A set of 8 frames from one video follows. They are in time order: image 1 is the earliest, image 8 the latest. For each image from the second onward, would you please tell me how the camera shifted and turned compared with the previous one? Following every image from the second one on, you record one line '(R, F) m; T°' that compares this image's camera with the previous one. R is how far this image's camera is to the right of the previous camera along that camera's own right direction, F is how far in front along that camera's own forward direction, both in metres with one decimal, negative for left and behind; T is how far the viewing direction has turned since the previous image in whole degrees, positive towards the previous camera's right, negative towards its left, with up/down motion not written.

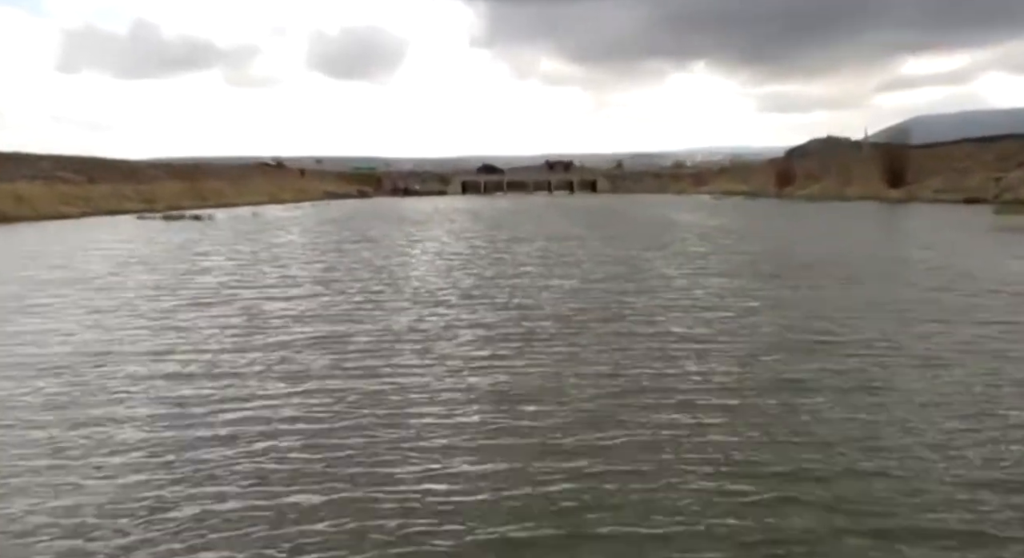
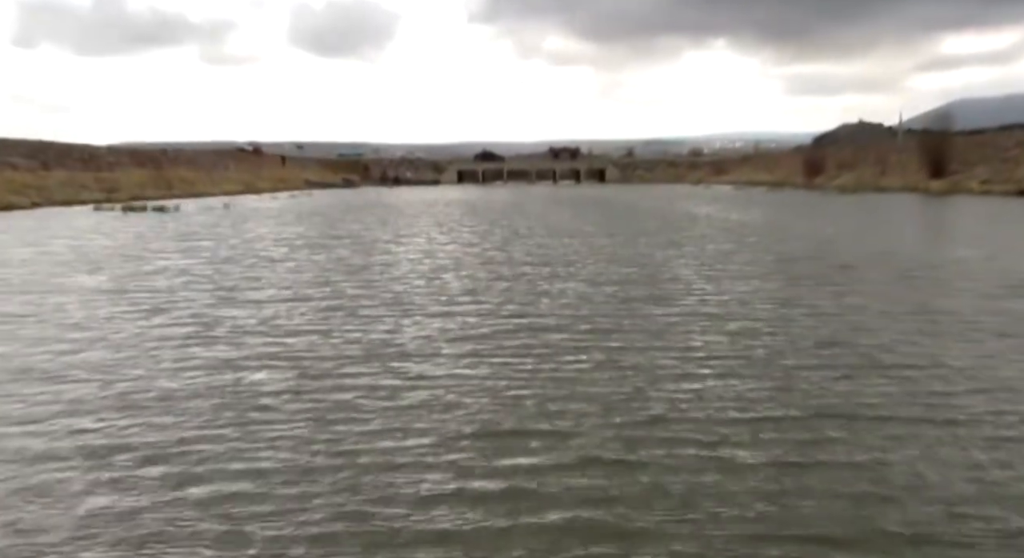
(-1.8, +9.6) m; +1°
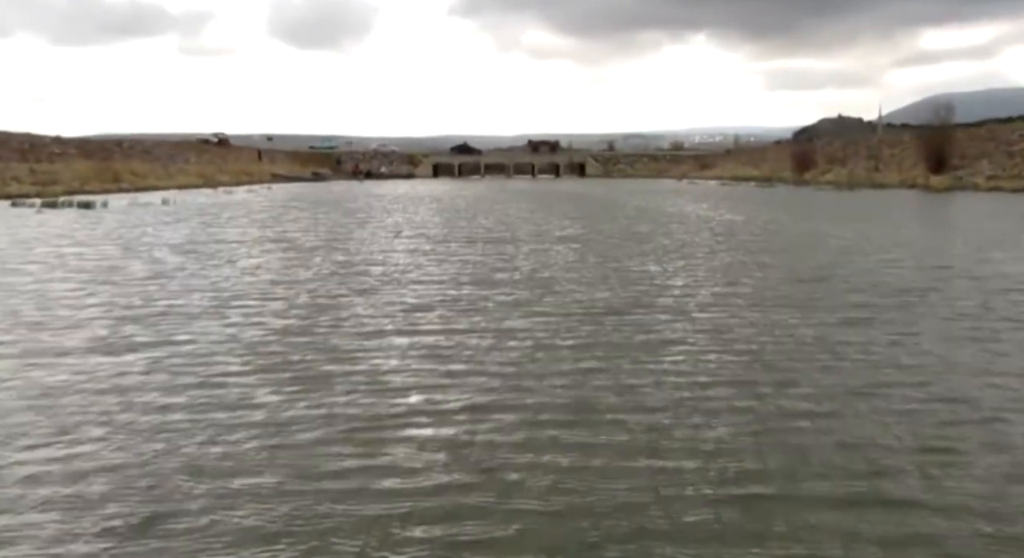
(+0.9, +7.8) m; +1°
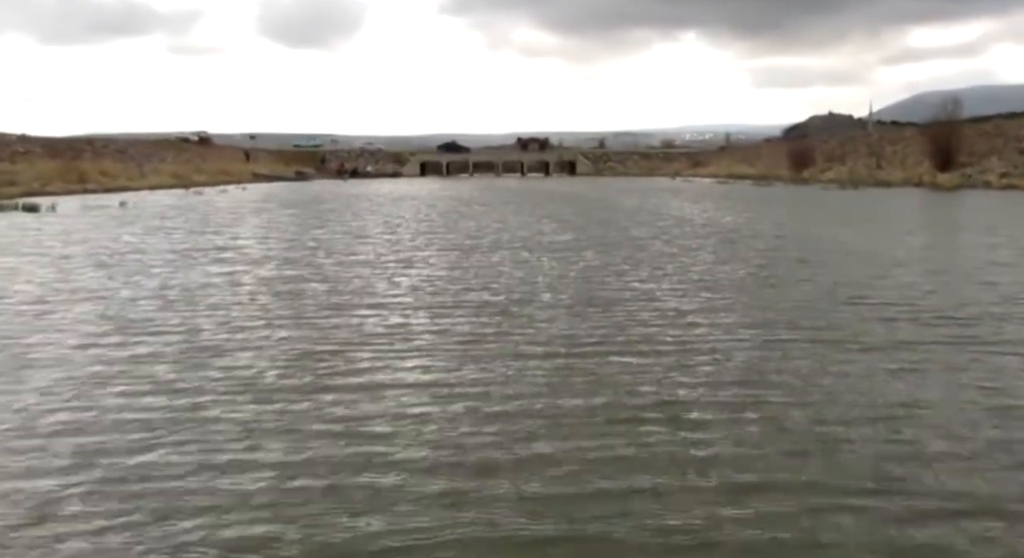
(+0.4, +5.3) m; +1°
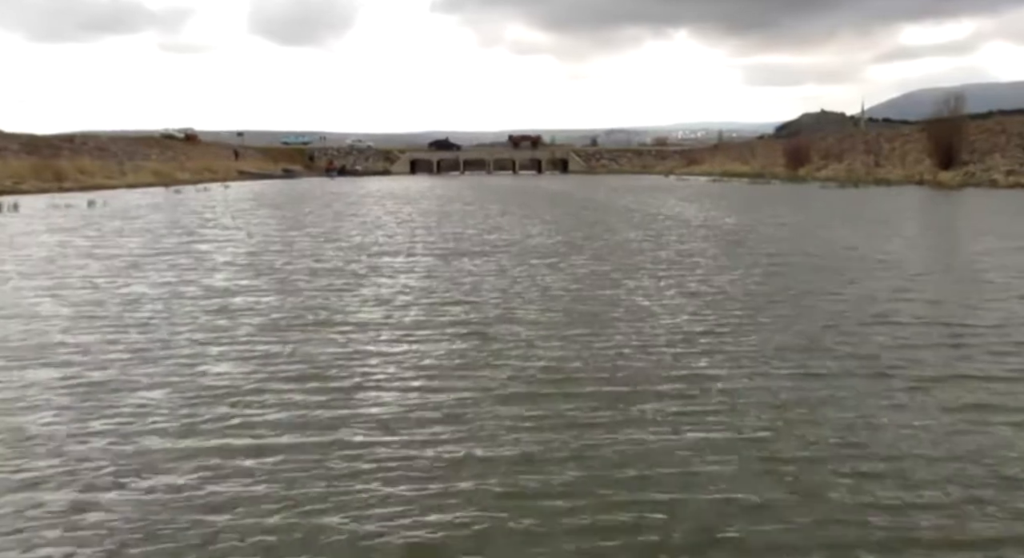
(+0.2, +3.1) m; 0°
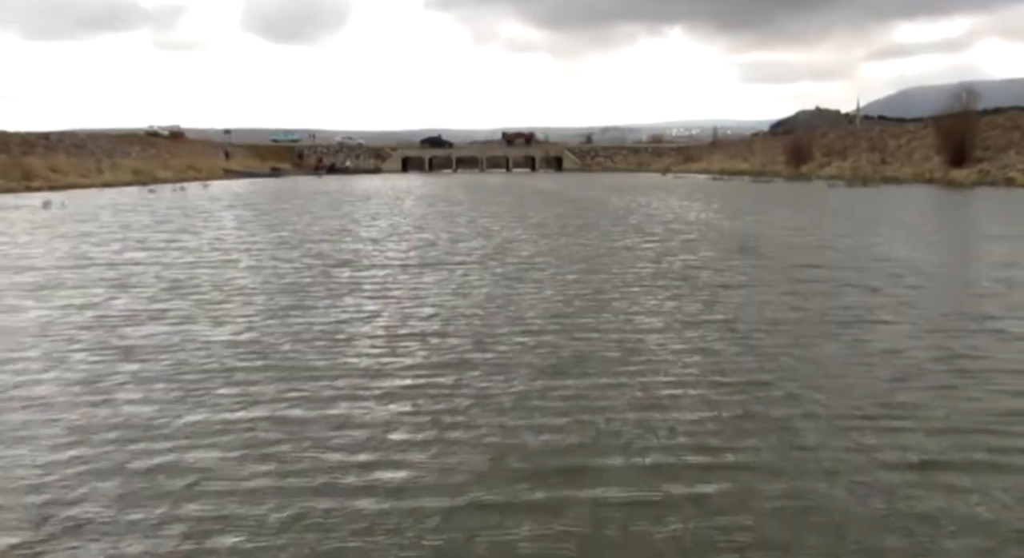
(+0.3, +4.7) m; 0°
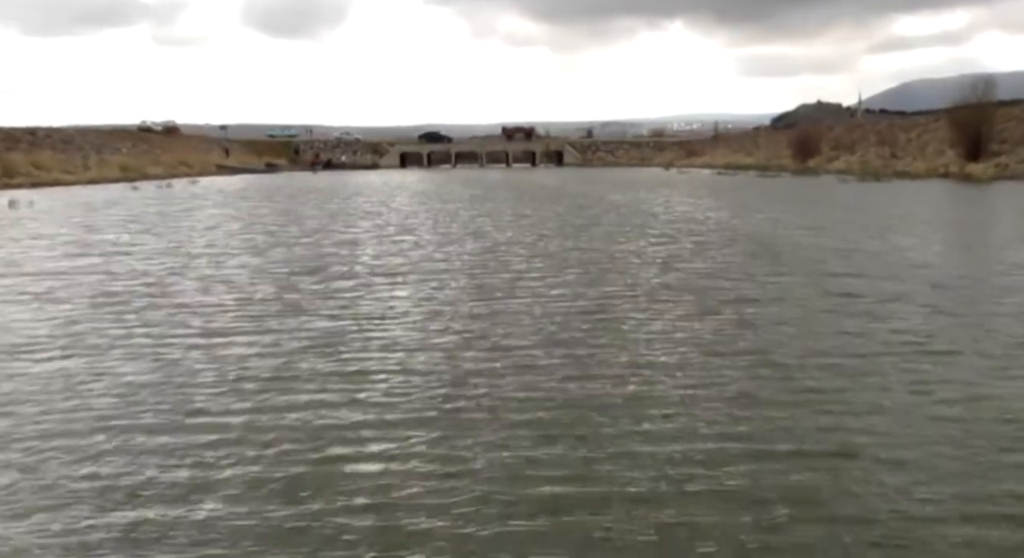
(+0.2, +3.5) m; 0°
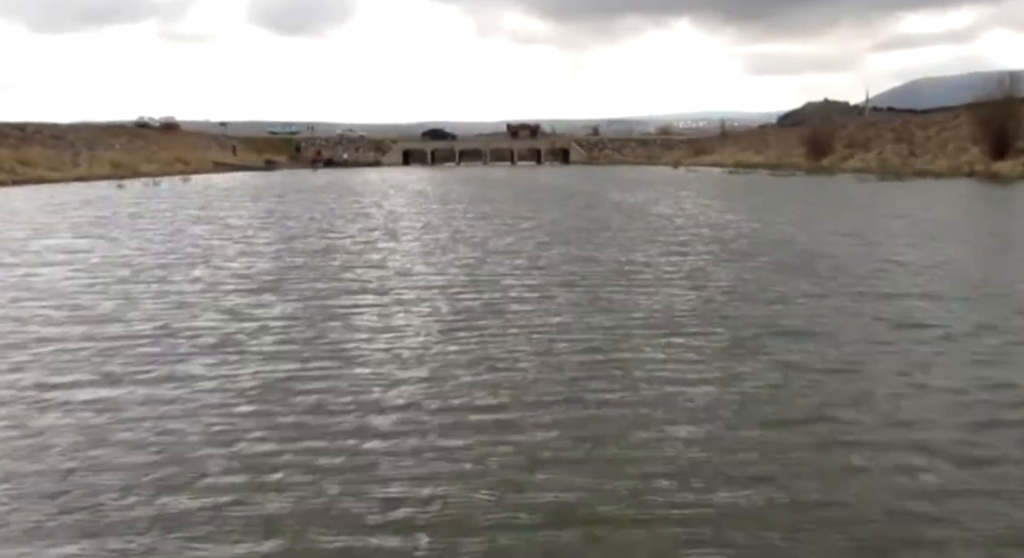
(+0.2, +4.0) m; 0°
